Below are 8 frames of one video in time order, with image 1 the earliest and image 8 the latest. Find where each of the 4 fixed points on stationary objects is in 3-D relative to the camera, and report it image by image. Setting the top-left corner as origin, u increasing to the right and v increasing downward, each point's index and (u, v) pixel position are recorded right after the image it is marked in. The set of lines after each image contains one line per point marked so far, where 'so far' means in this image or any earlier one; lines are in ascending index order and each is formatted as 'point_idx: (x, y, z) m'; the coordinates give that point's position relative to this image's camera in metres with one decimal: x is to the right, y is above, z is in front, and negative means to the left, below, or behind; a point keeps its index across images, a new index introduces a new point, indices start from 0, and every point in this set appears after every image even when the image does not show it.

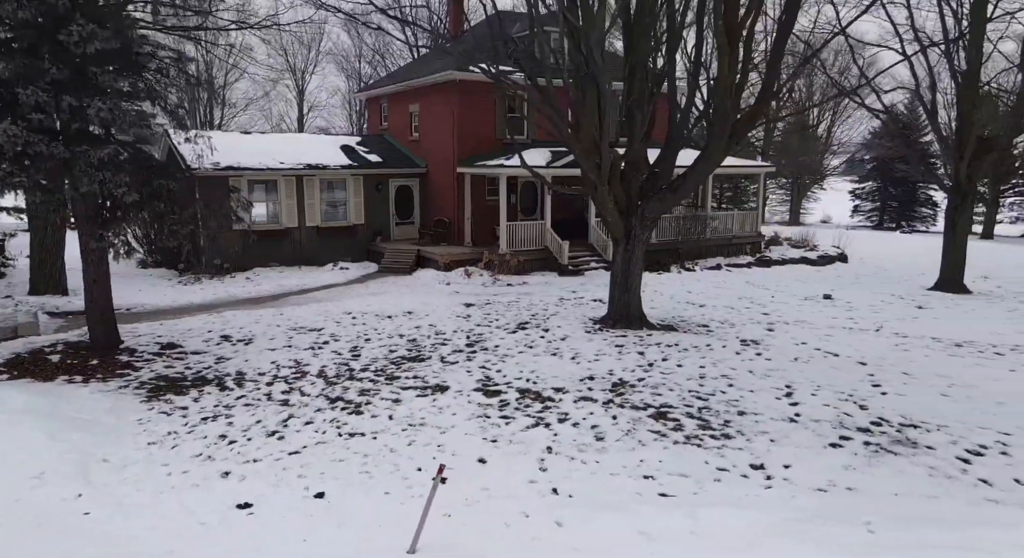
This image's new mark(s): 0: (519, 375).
0: (+0.1, -1.1, +8.1) m
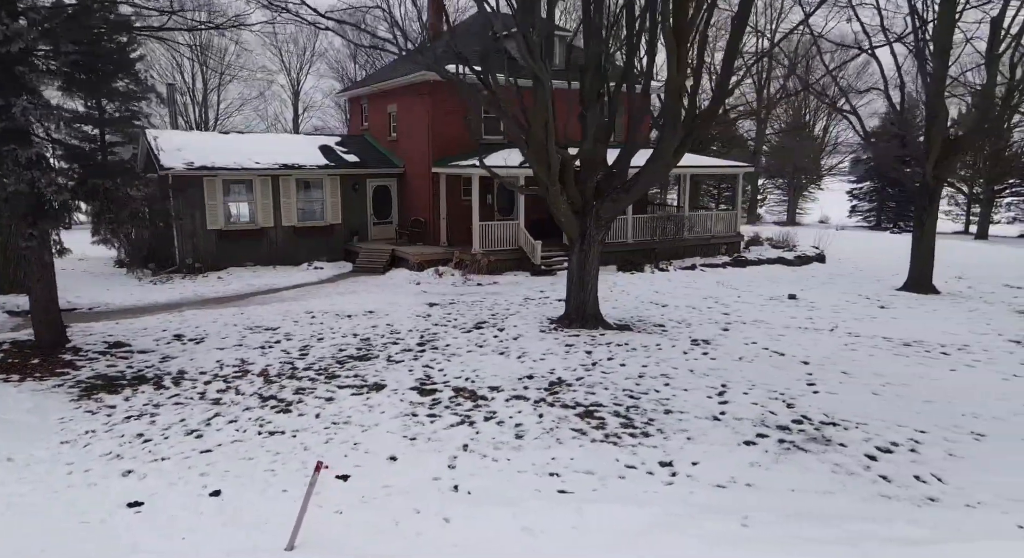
0: (-0.6, -1.1, +8.1) m
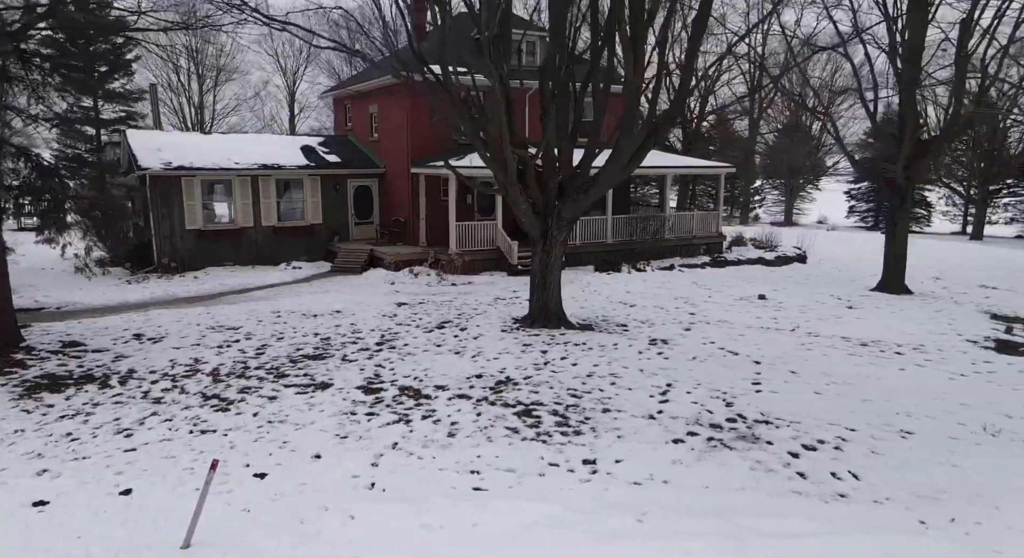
0: (-1.2, -1.1, +8.2) m
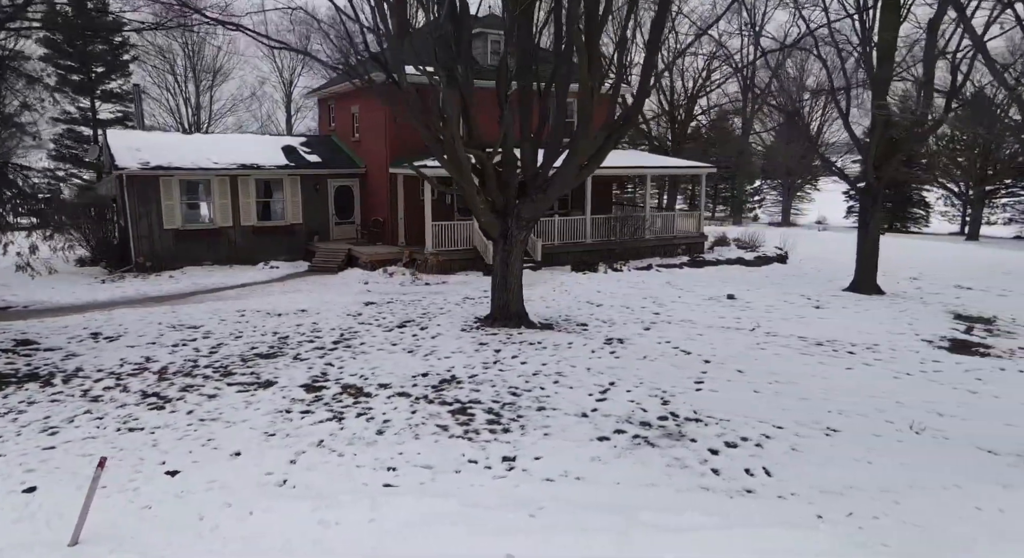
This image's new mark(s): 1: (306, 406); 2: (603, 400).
0: (-1.8, -1.1, +8.2) m
1: (-2.0, -1.2, +6.8) m
2: (+0.9, -1.2, +7.0) m
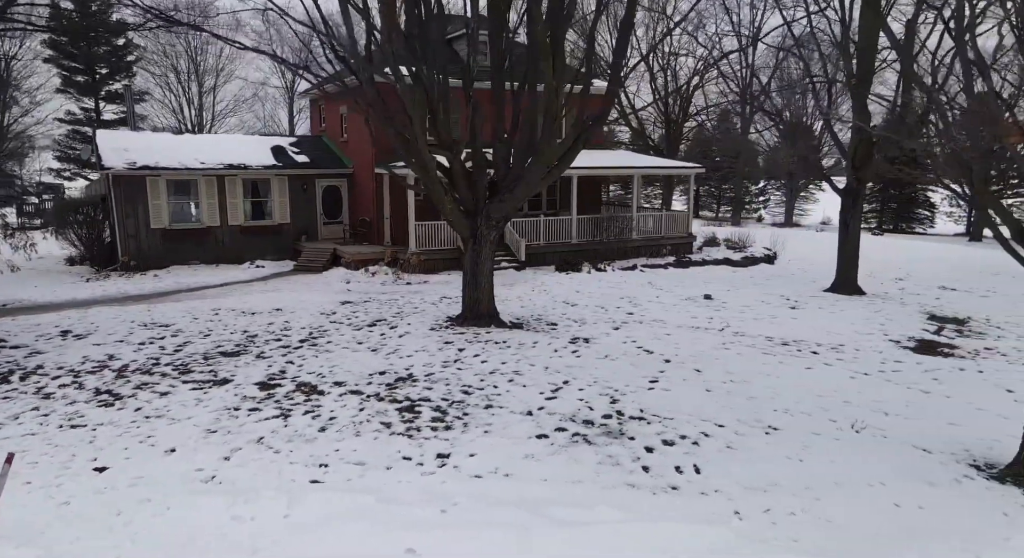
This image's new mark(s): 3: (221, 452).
0: (-2.3, -1.1, +8.2) m
1: (-2.5, -1.2, +6.8) m
2: (+0.4, -1.2, +7.1) m
3: (-2.2, -1.3, +5.4) m
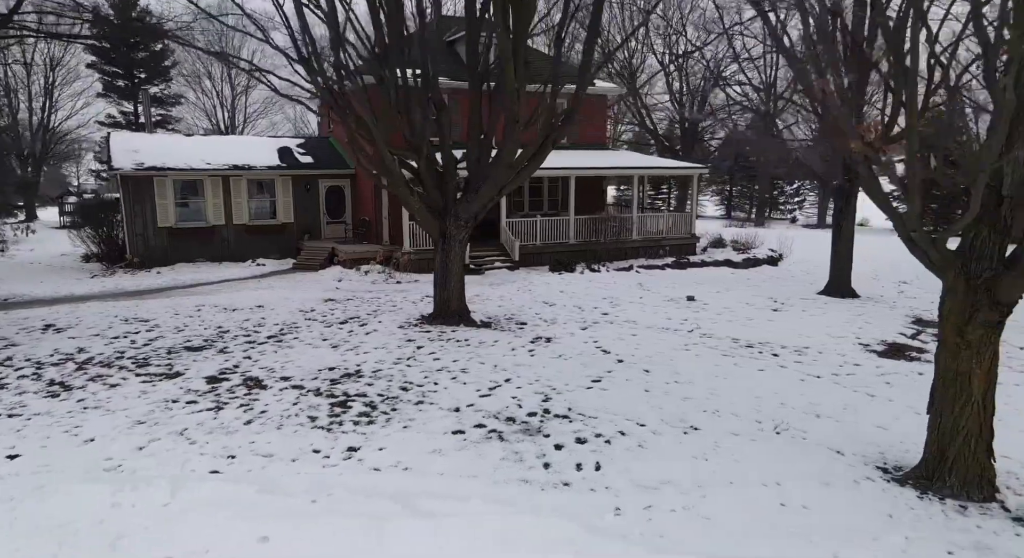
0: (-2.9, -1.0, +8.4) m
1: (-3.2, -1.2, +7.1) m
2: (-0.3, -1.2, +7.2) m
3: (-2.9, -1.3, +5.6) m
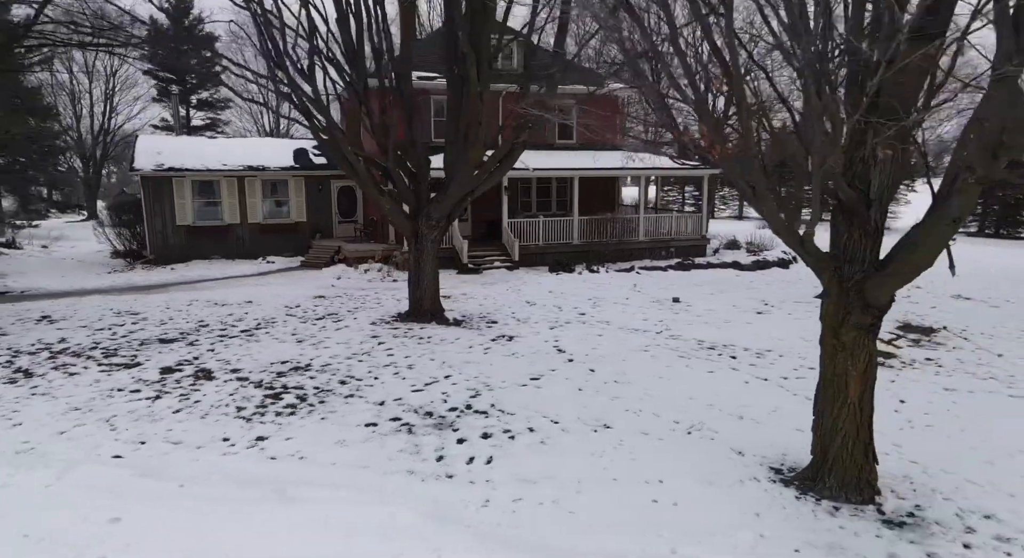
0: (-3.6, -1.0, +8.8) m
1: (-3.9, -1.1, +7.4) m
2: (-1.0, -1.2, +7.4) m
3: (-3.7, -1.2, +5.9) m
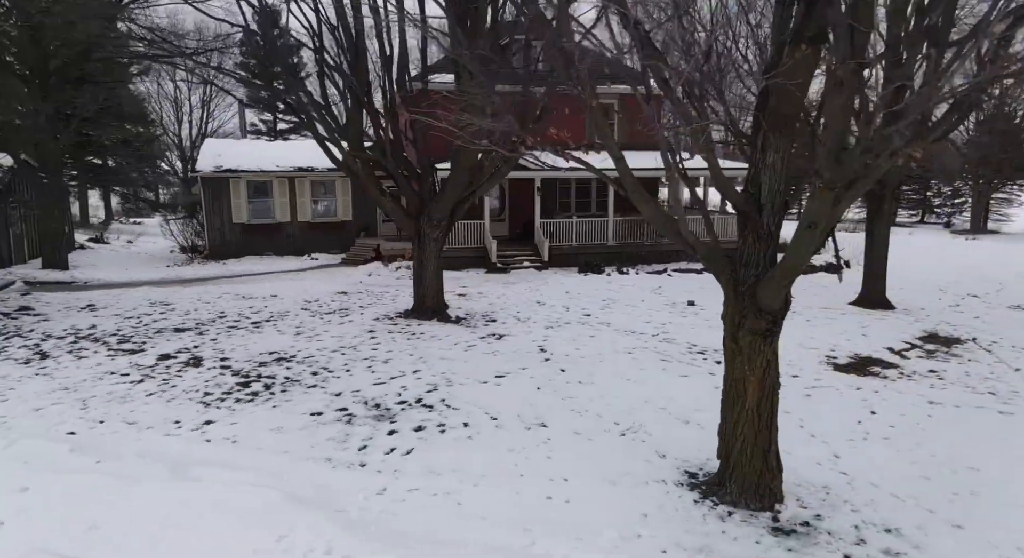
0: (-3.9, -0.9, +9.3) m
1: (-4.3, -1.0, +8.0) m
2: (-1.4, -1.1, +7.6) m
3: (-4.3, -1.2, +6.5) m
